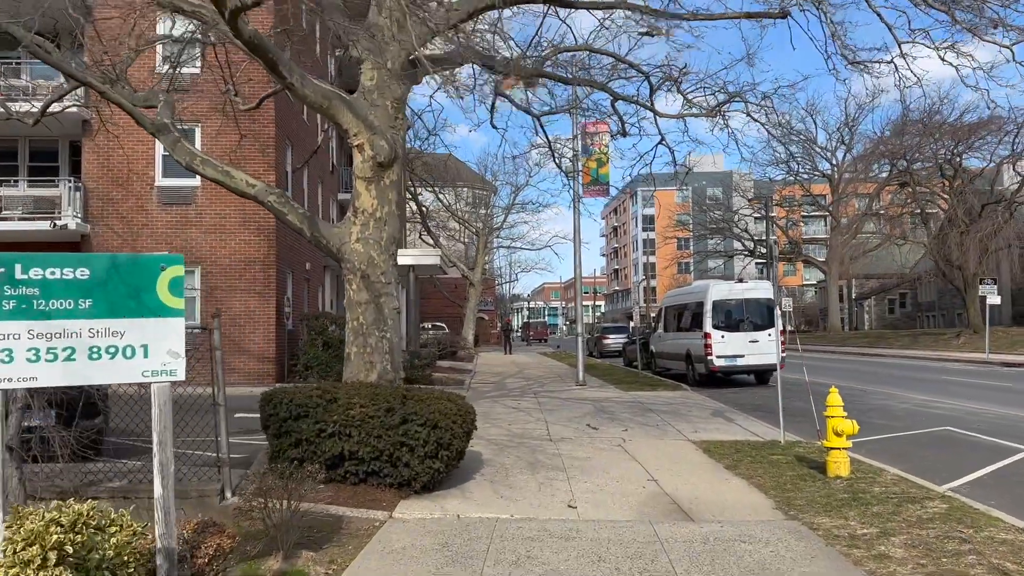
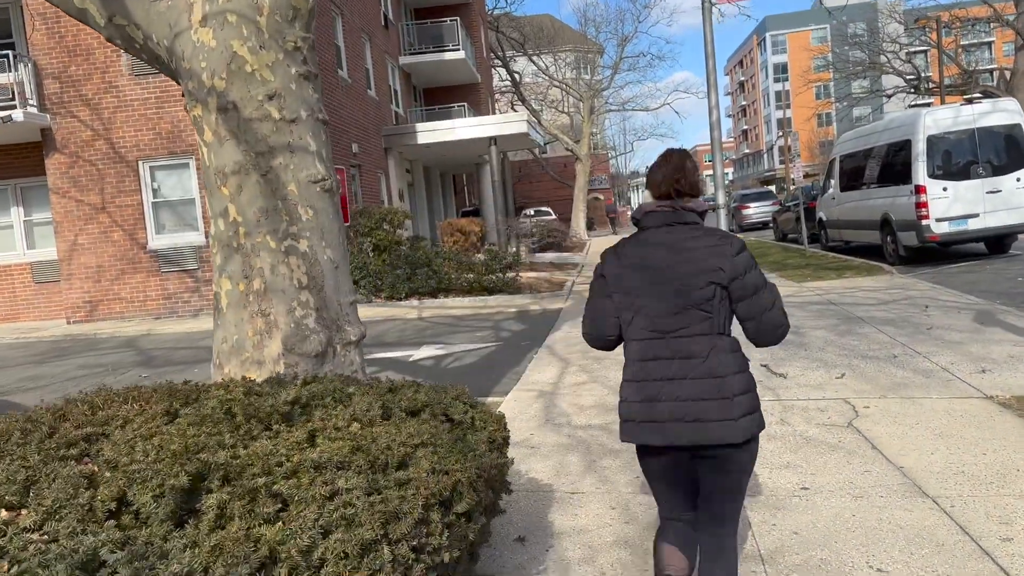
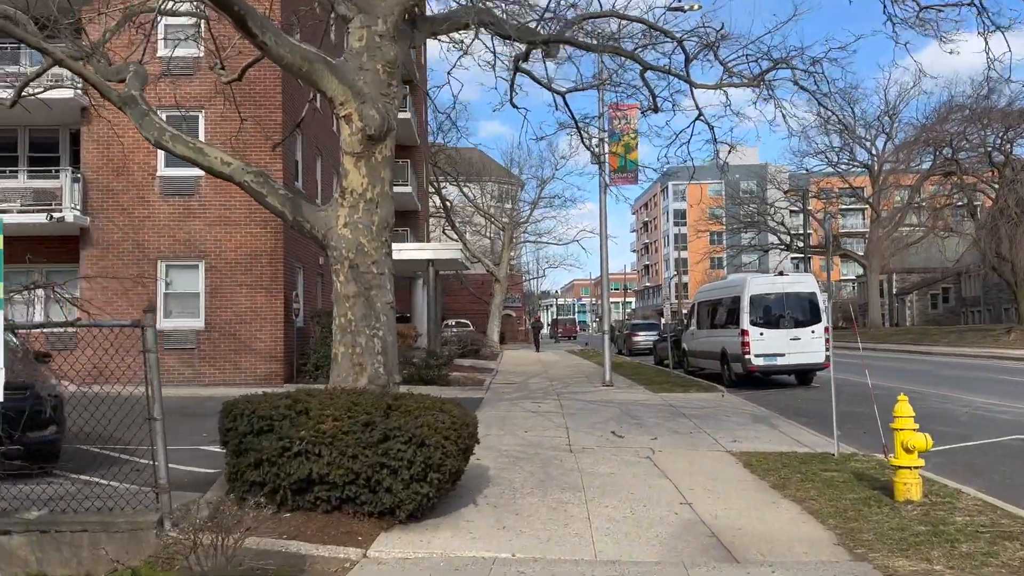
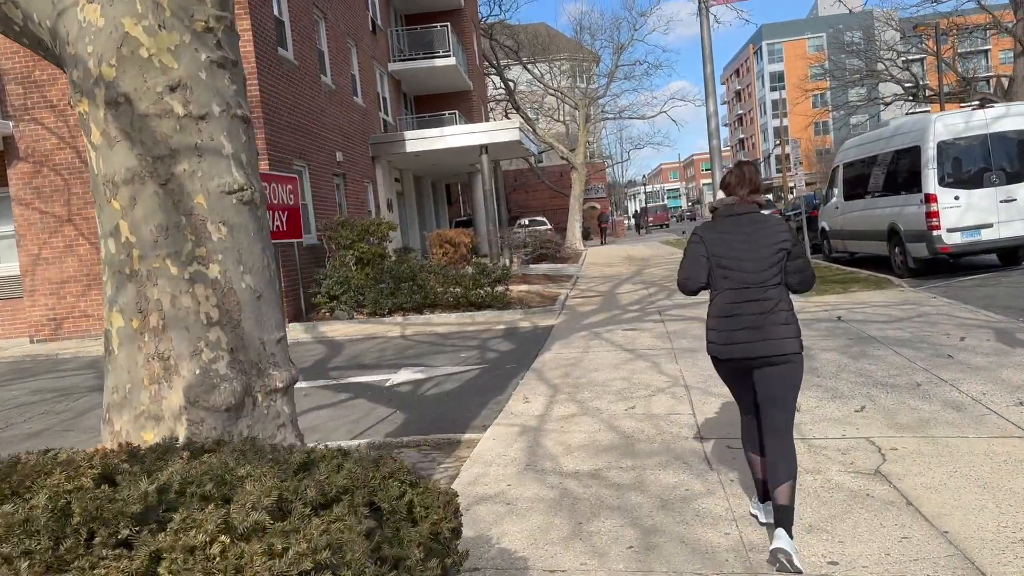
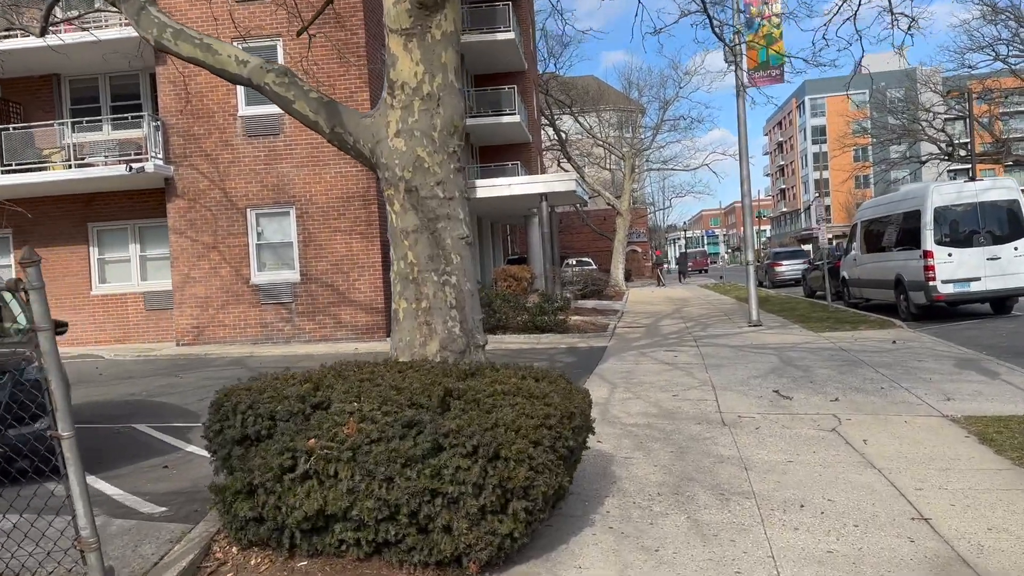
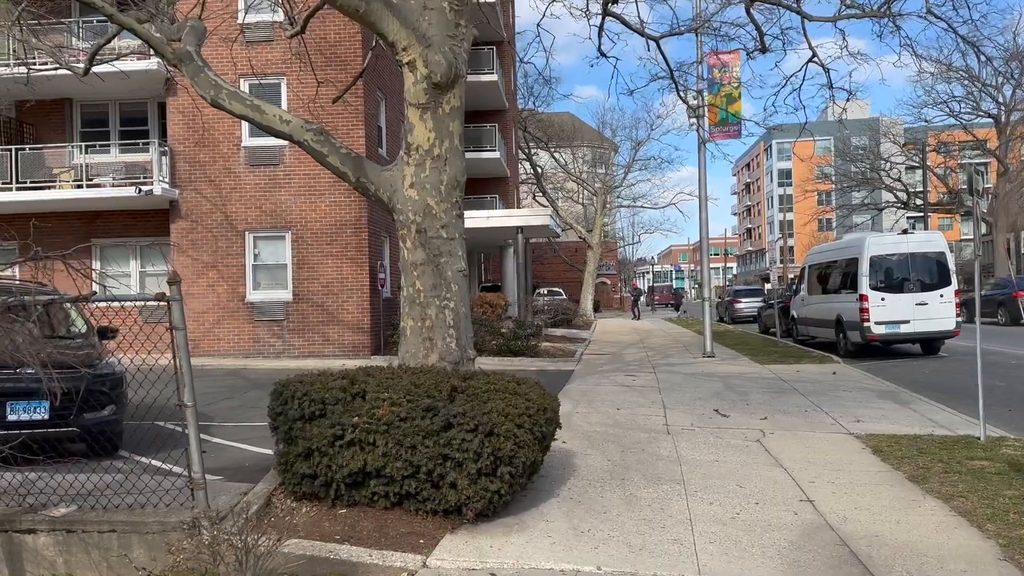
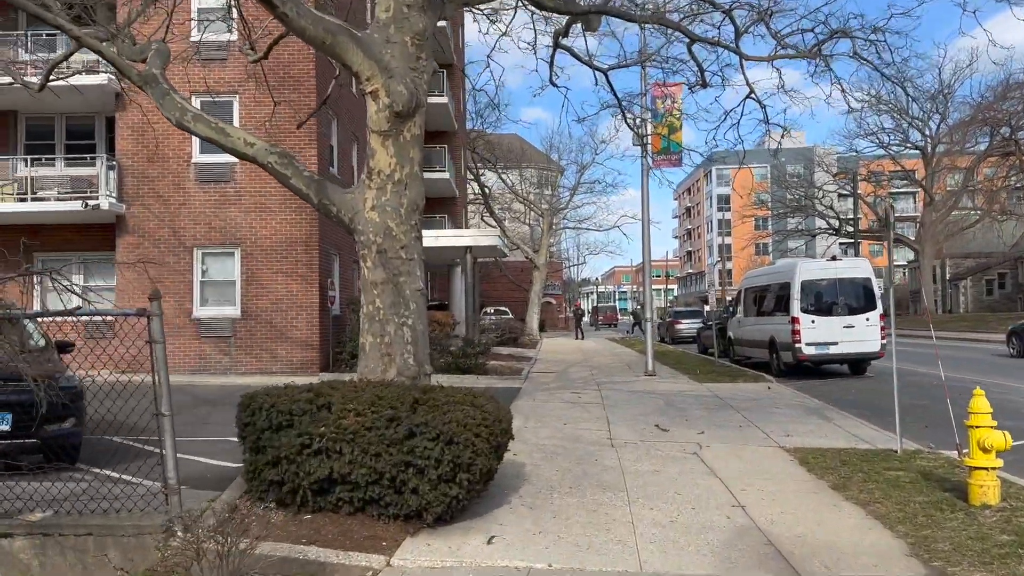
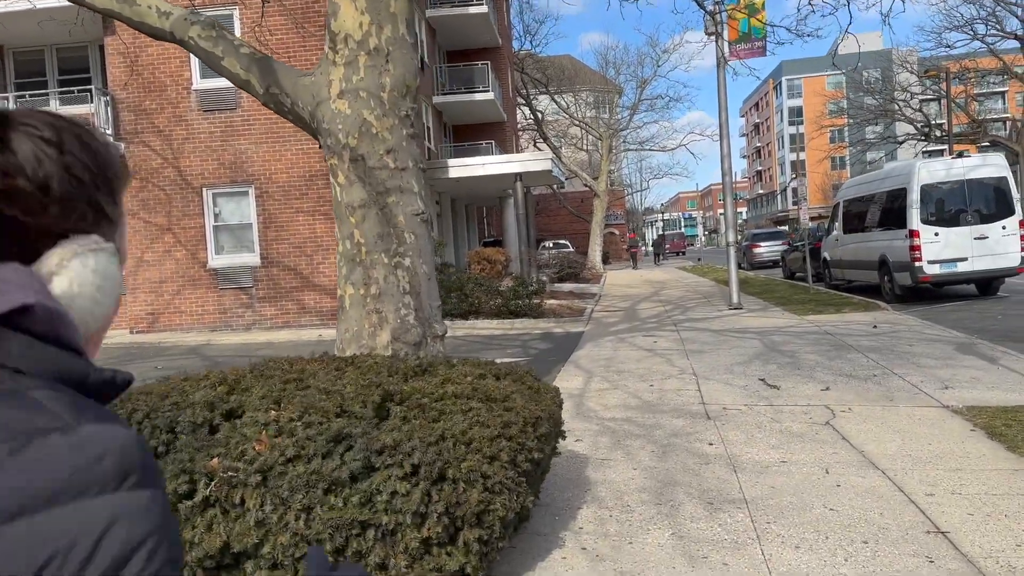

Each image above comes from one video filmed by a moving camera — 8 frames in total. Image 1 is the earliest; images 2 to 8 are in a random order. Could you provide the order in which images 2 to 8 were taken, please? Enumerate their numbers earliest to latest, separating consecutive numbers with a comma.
3, 7, 6, 5, 8, 2, 4
